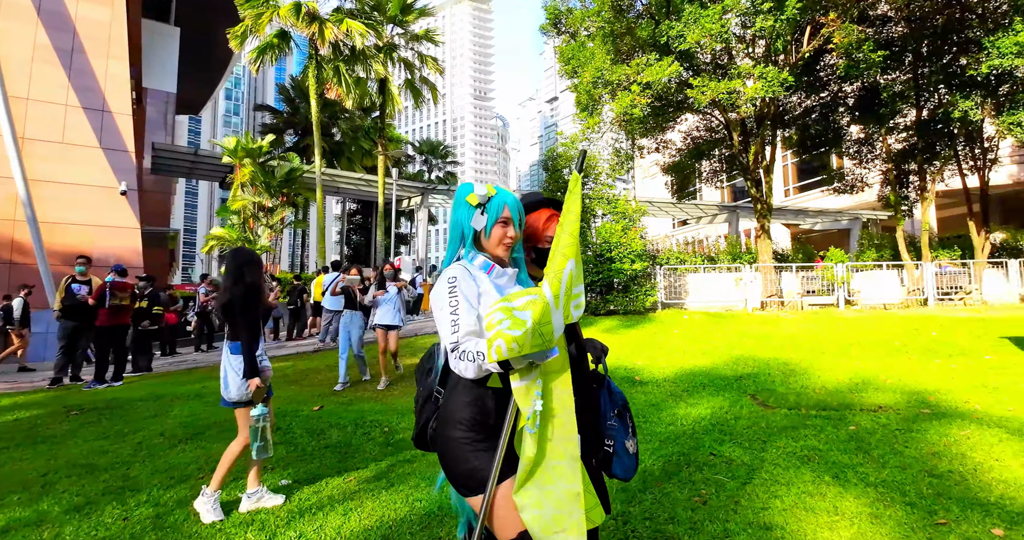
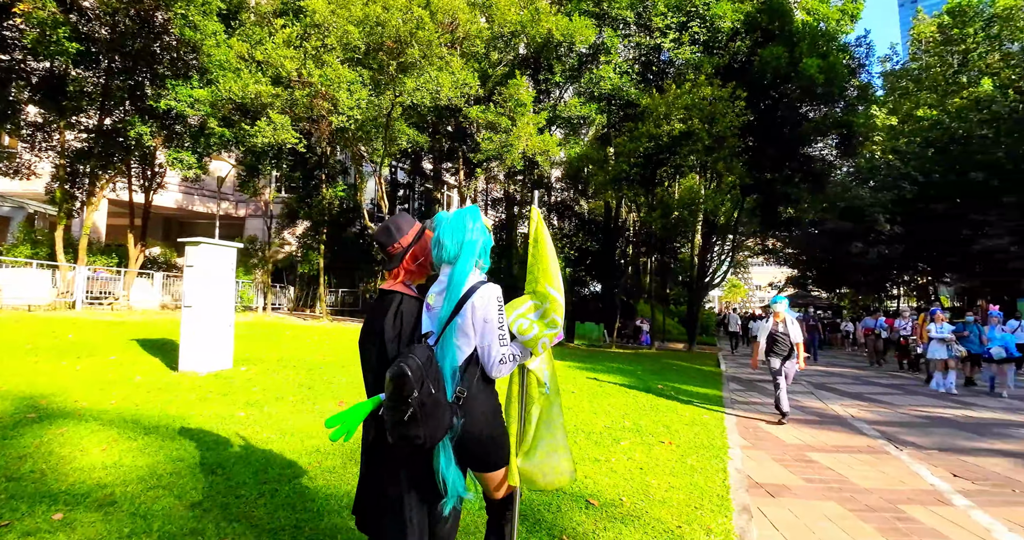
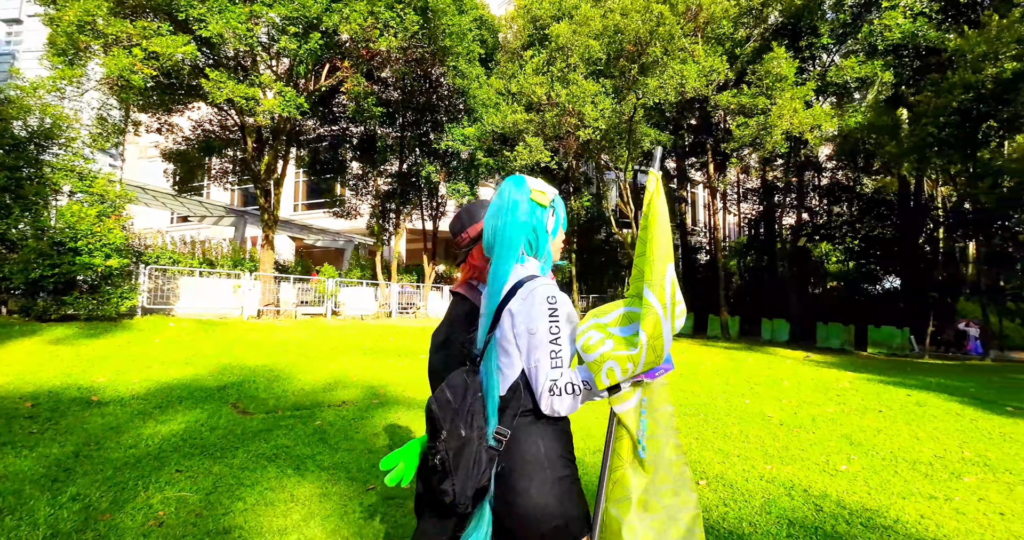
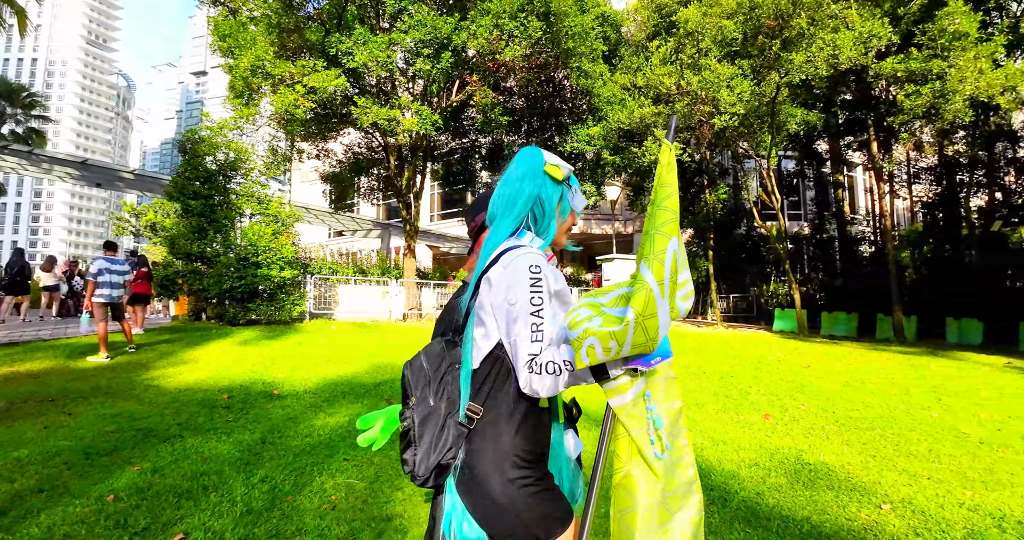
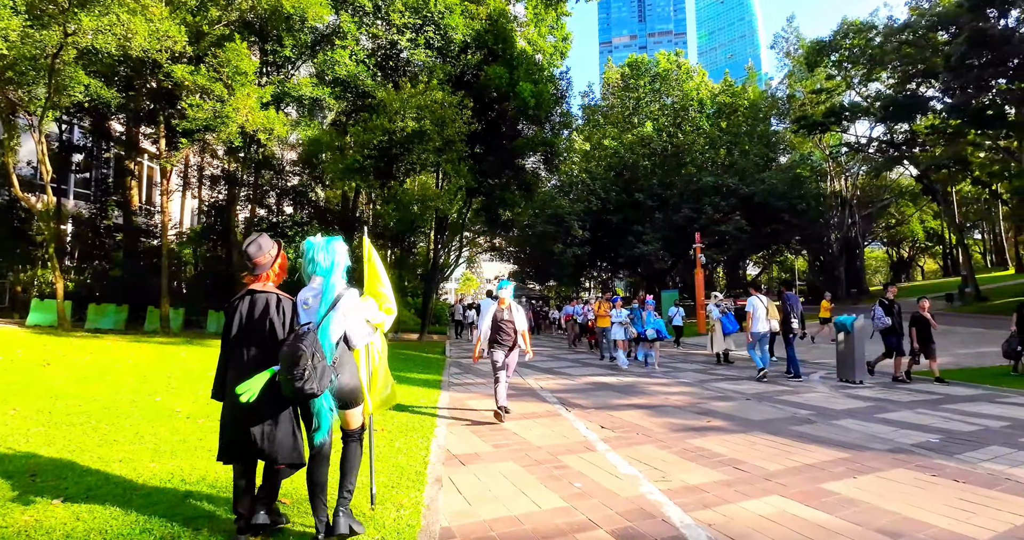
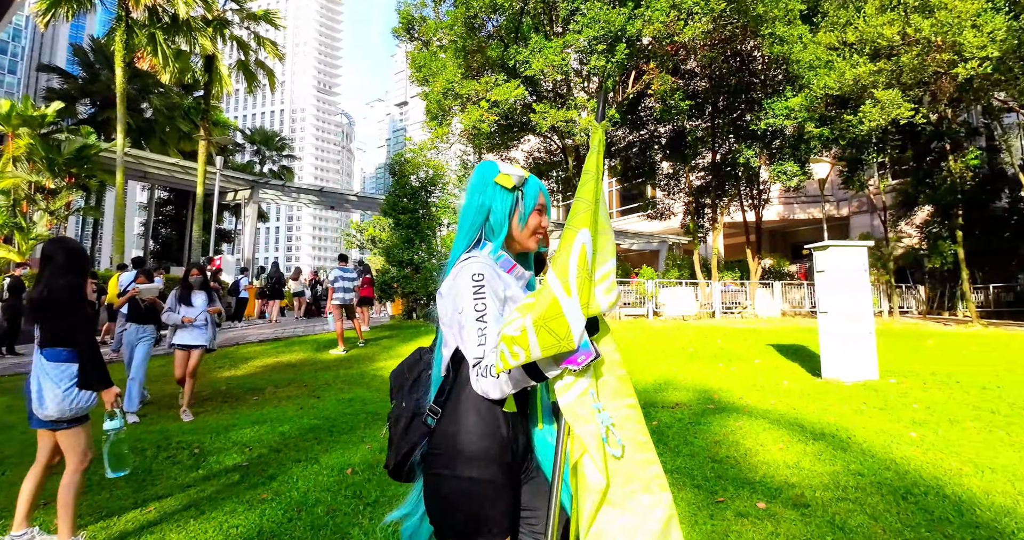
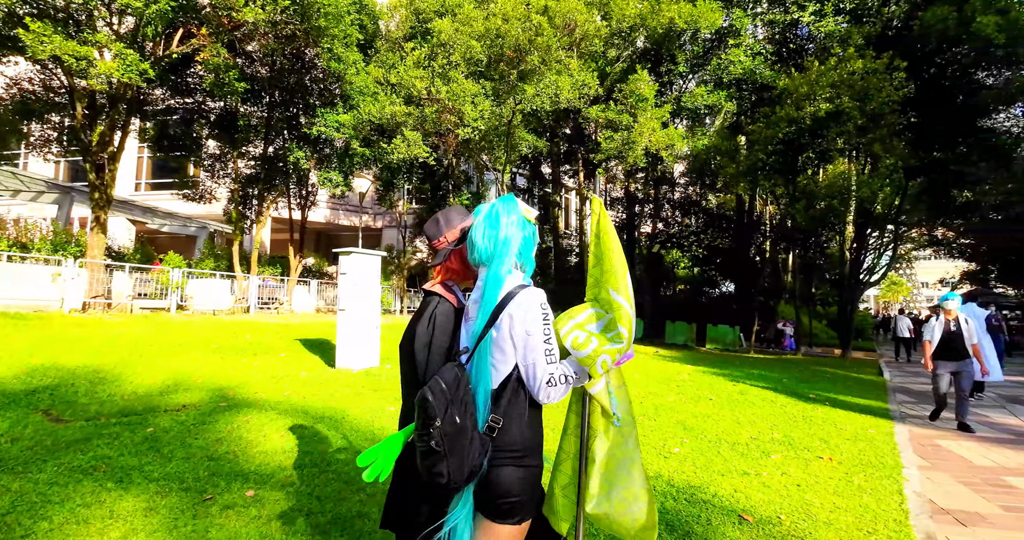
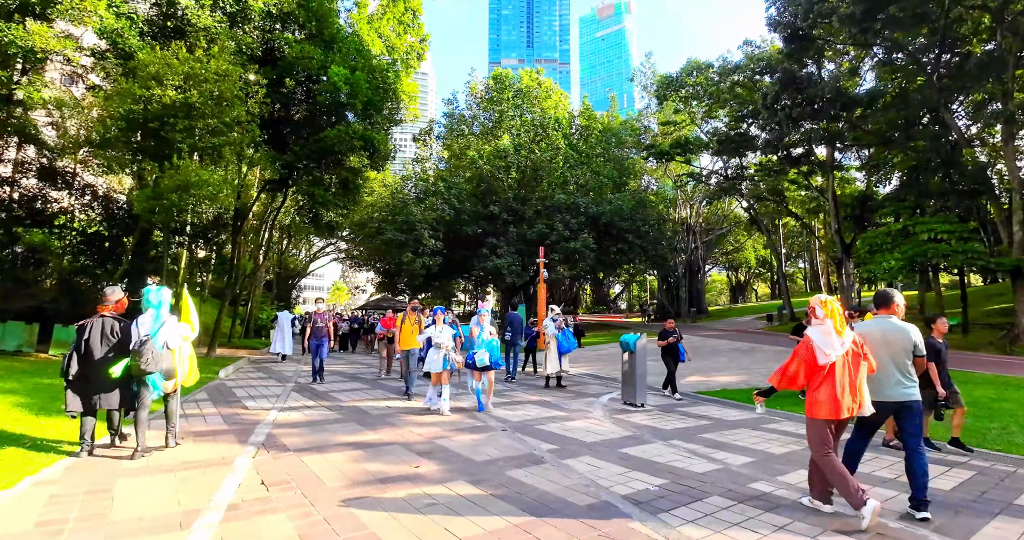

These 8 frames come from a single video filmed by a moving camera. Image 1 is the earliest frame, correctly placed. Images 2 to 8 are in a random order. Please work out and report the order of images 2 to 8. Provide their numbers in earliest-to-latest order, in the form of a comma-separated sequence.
6, 4, 3, 7, 2, 5, 8
